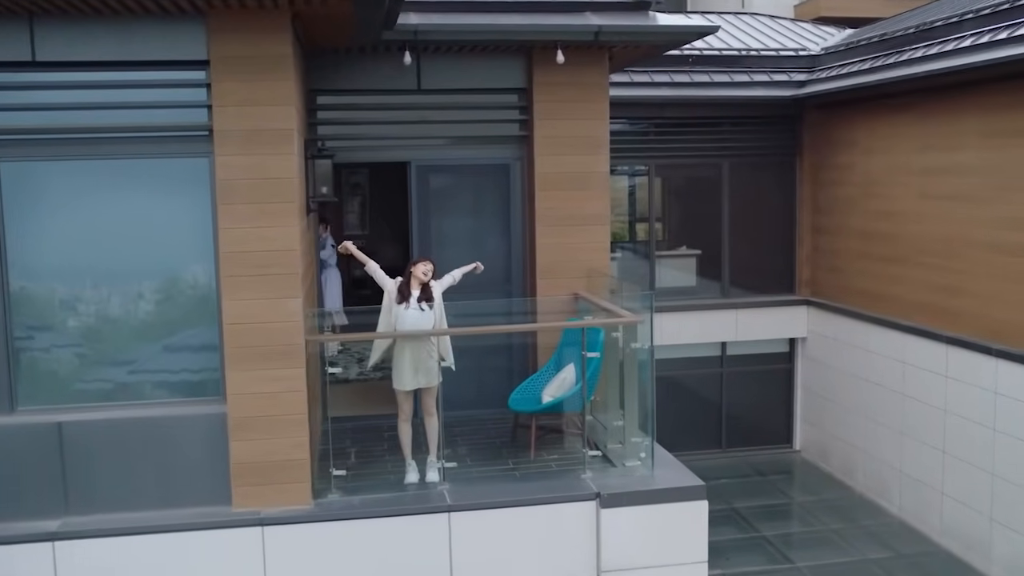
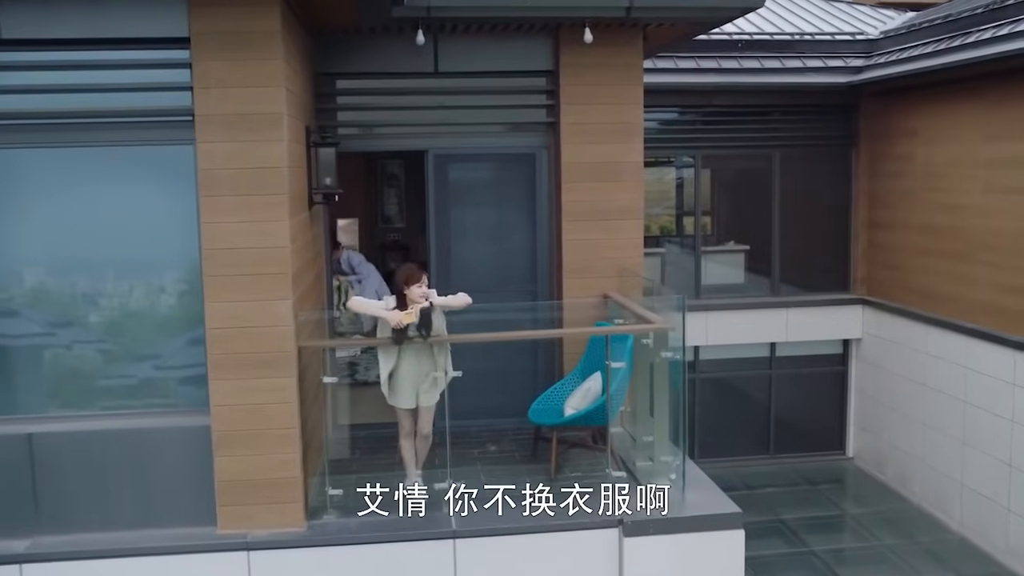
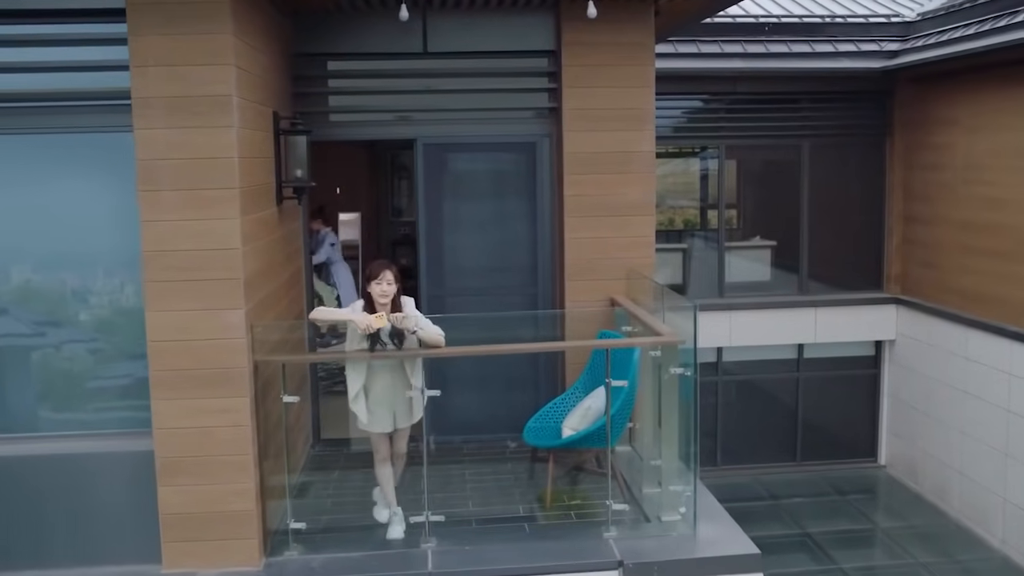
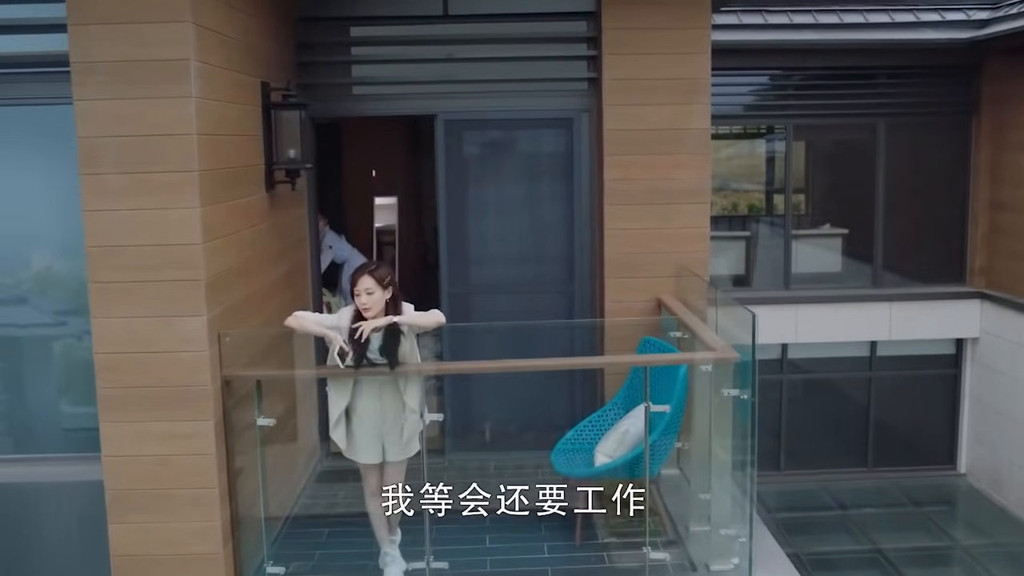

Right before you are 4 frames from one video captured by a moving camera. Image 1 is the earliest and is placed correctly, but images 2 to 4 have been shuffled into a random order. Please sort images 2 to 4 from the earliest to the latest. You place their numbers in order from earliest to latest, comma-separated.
2, 3, 4
